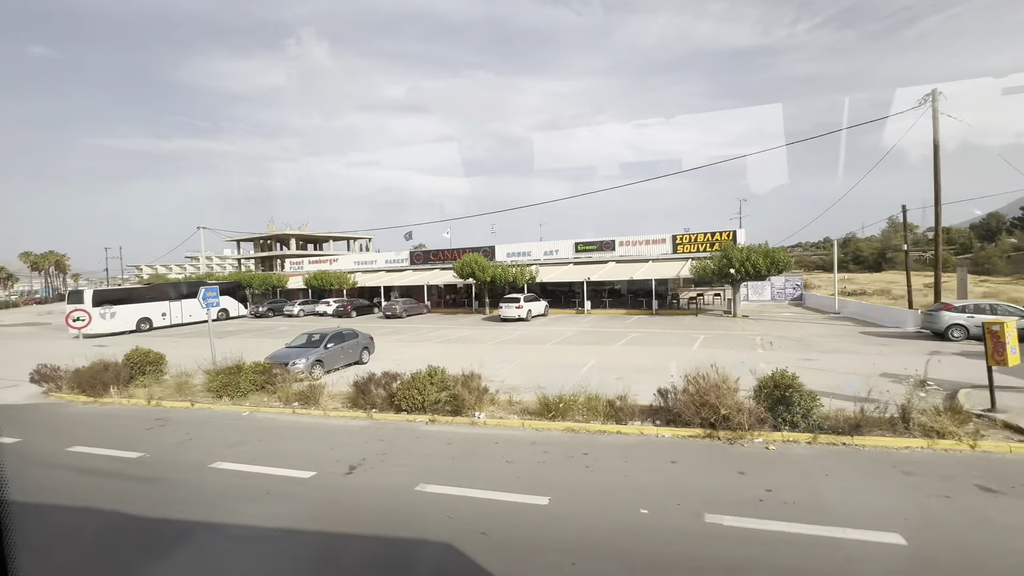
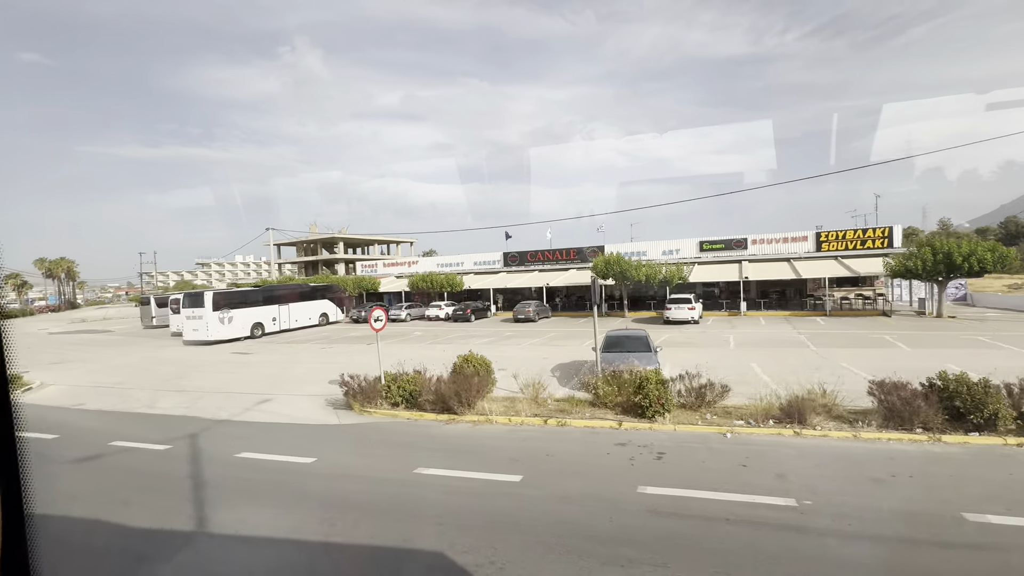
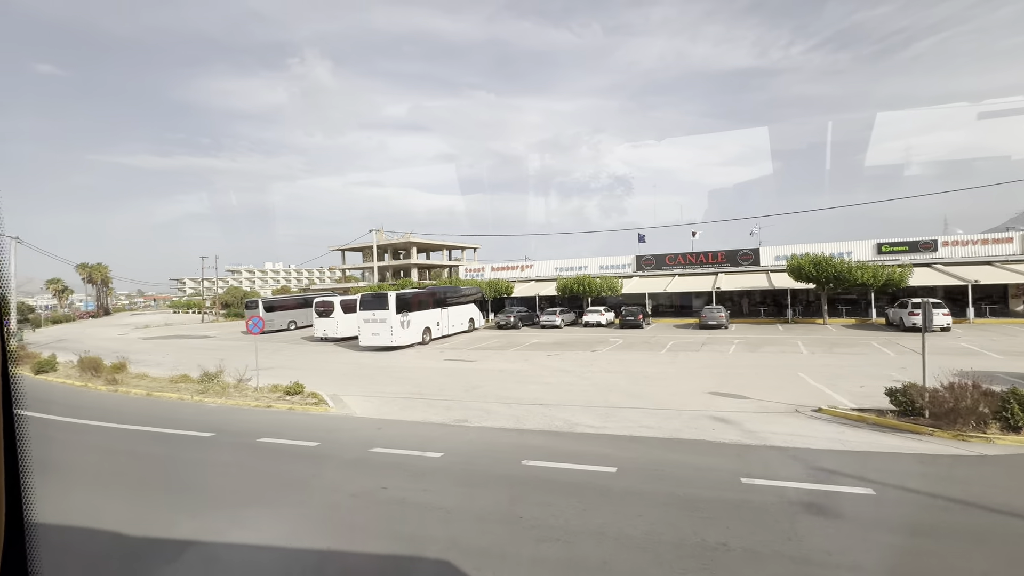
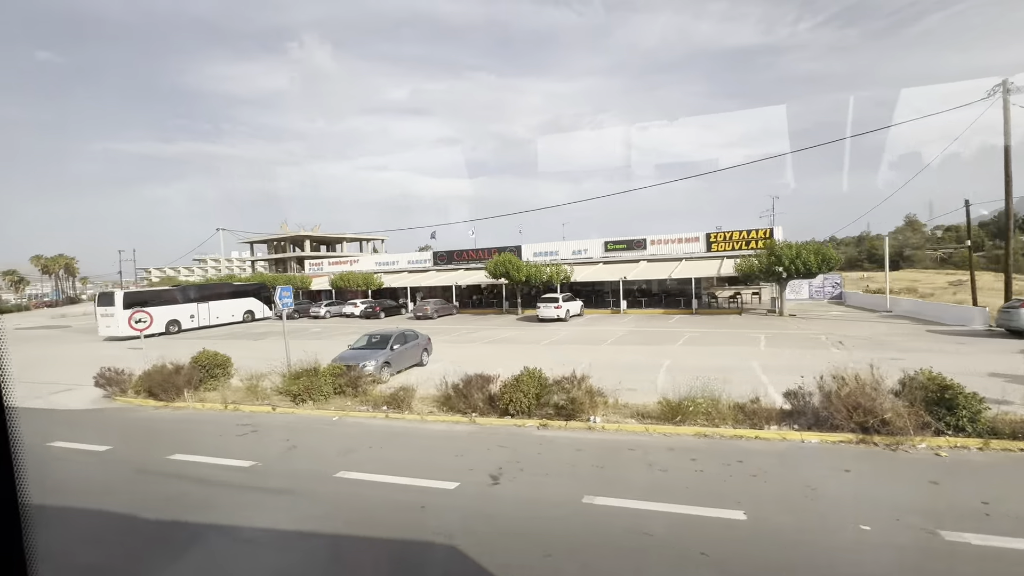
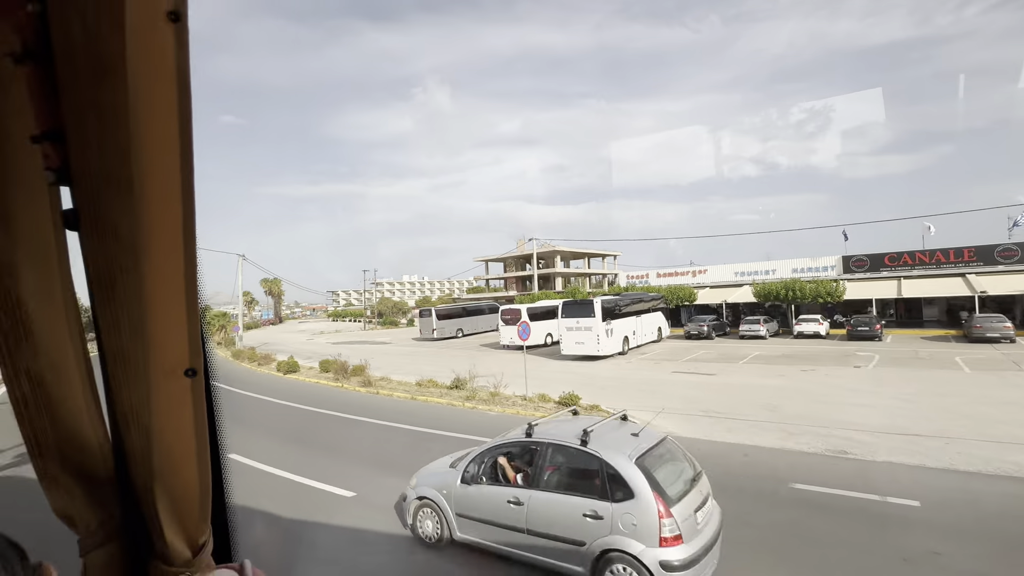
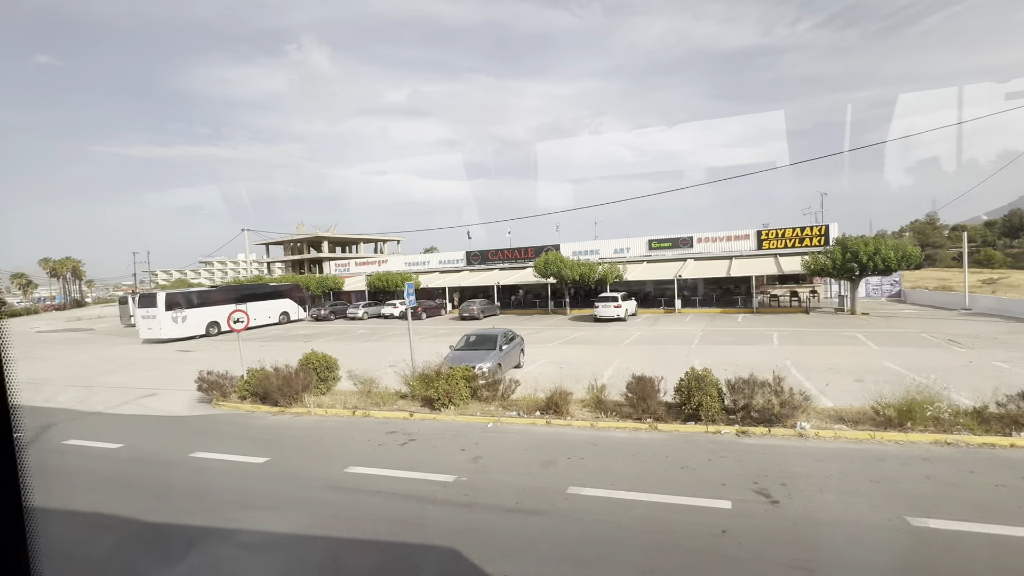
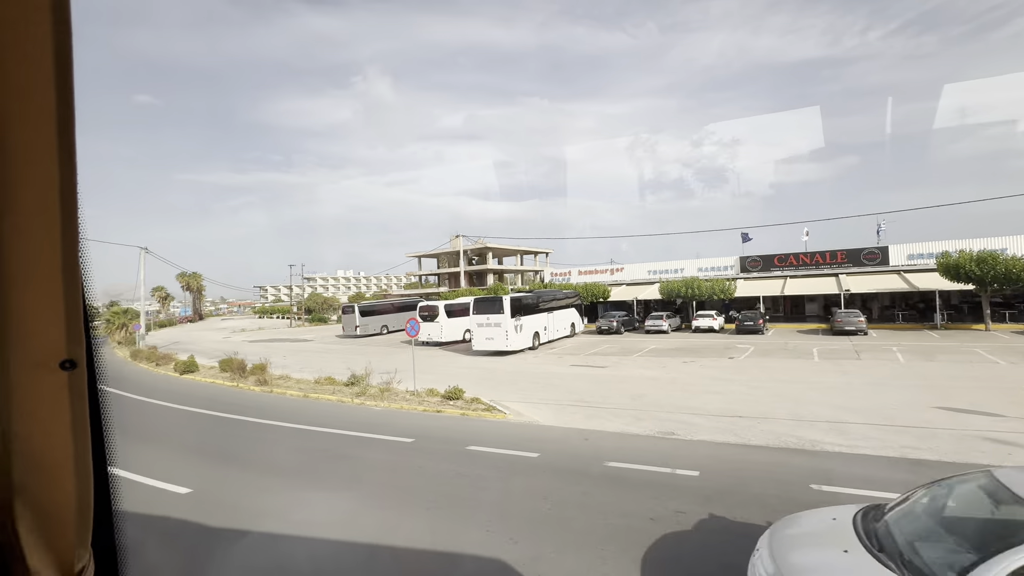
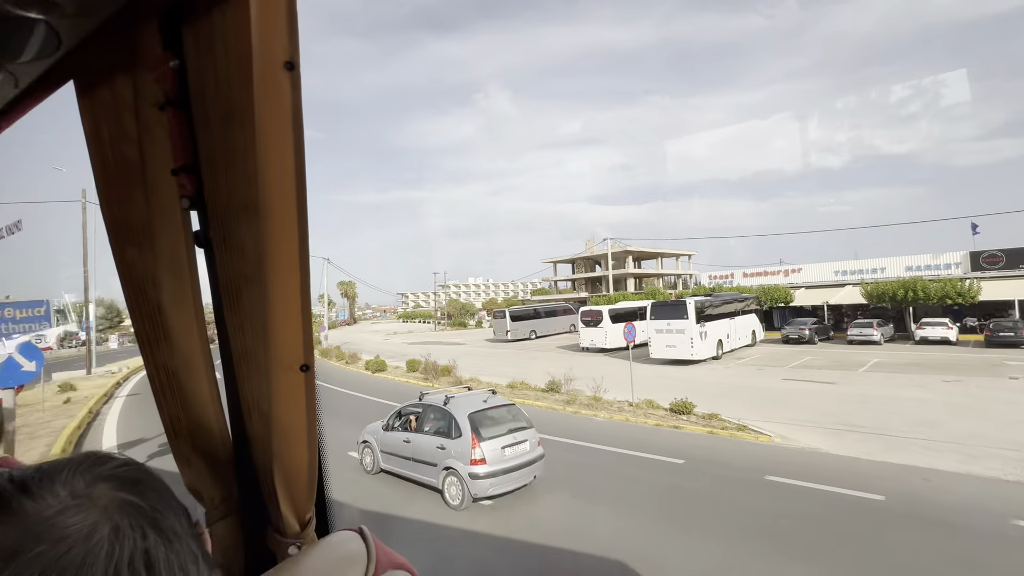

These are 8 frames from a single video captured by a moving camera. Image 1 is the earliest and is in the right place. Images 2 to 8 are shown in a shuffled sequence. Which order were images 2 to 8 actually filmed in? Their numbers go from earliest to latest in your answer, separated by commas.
4, 6, 2, 3, 7, 5, 8
